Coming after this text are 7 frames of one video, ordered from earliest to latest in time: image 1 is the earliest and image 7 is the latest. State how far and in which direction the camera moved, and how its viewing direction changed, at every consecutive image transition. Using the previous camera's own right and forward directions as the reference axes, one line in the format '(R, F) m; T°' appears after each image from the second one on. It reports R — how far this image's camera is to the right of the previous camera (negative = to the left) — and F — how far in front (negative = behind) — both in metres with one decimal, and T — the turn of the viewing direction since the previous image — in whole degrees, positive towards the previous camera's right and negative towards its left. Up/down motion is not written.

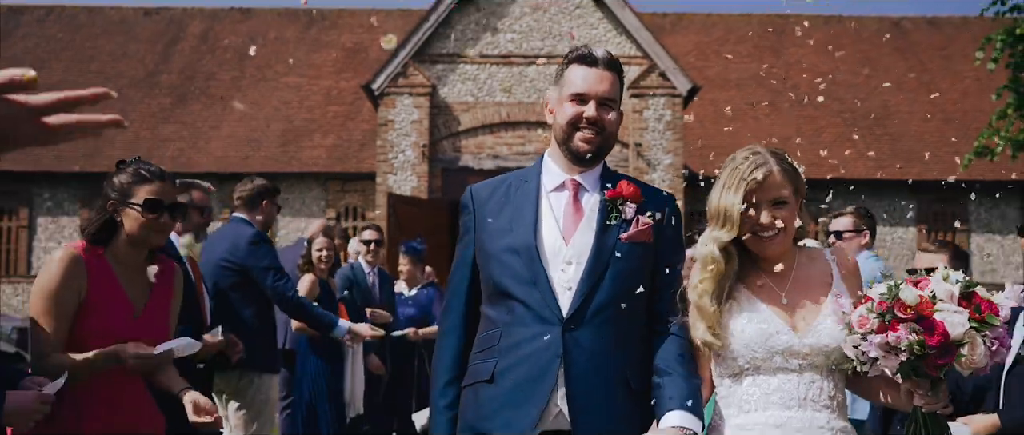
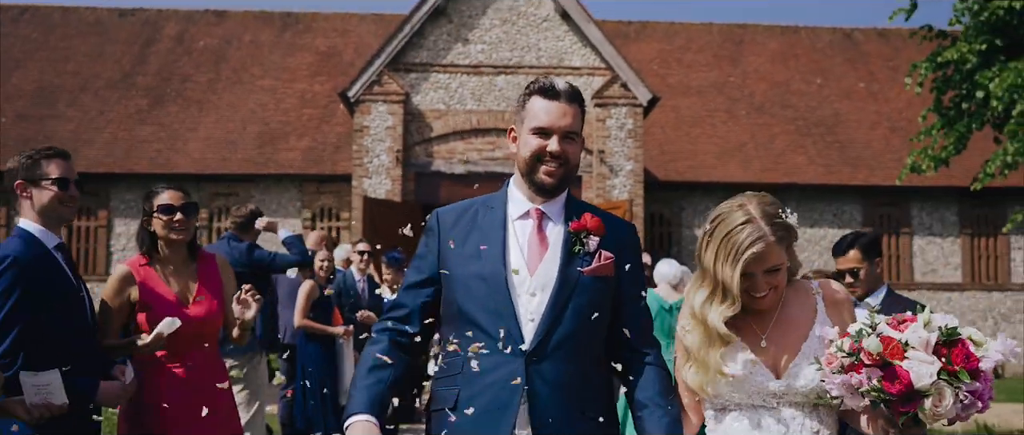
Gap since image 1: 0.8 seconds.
(-0.1, -1.1) m; +2°
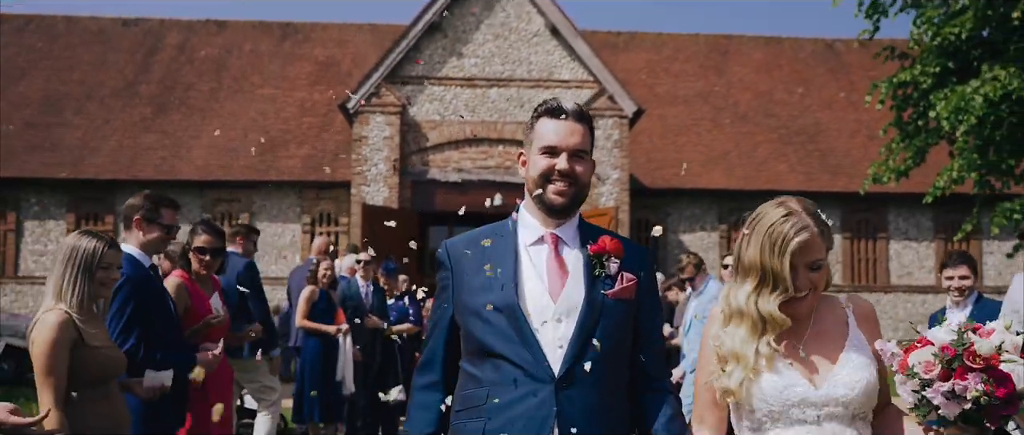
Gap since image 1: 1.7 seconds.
(0.0, -1.1) m; 0°
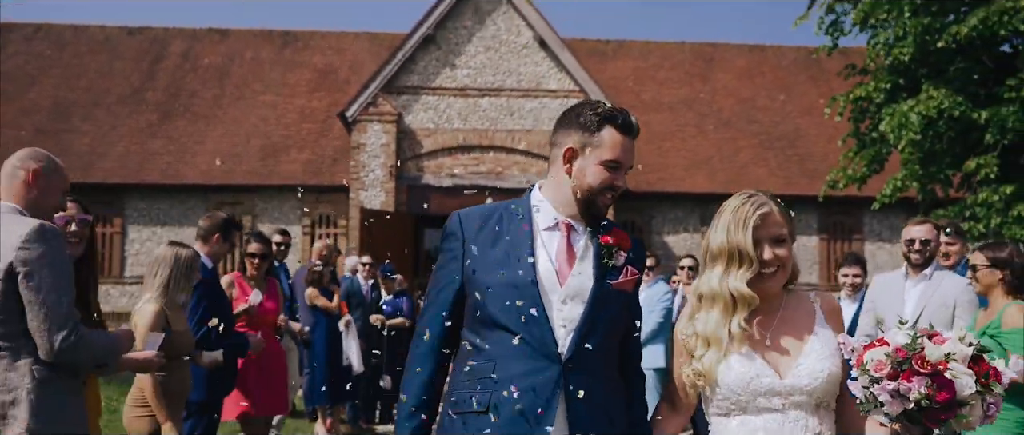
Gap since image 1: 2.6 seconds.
(+0.2, -1.3) m; 0°
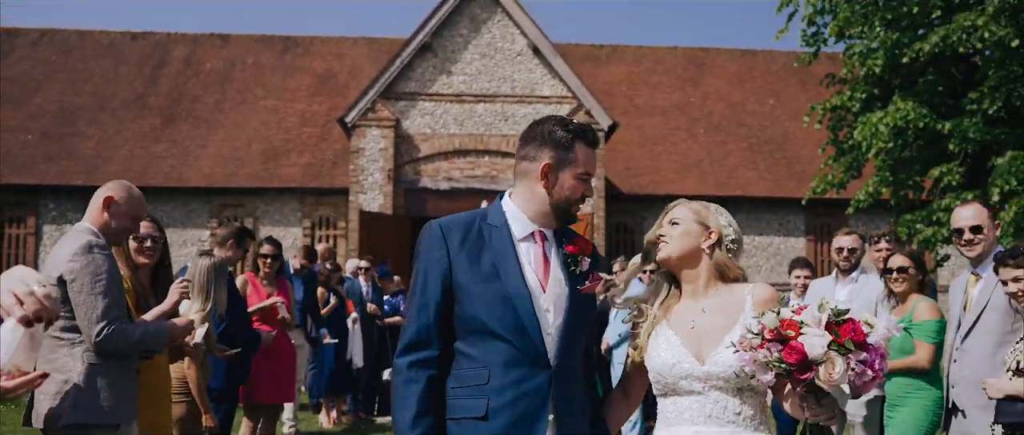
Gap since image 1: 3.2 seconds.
(+0.1, -0.8) m; 0°
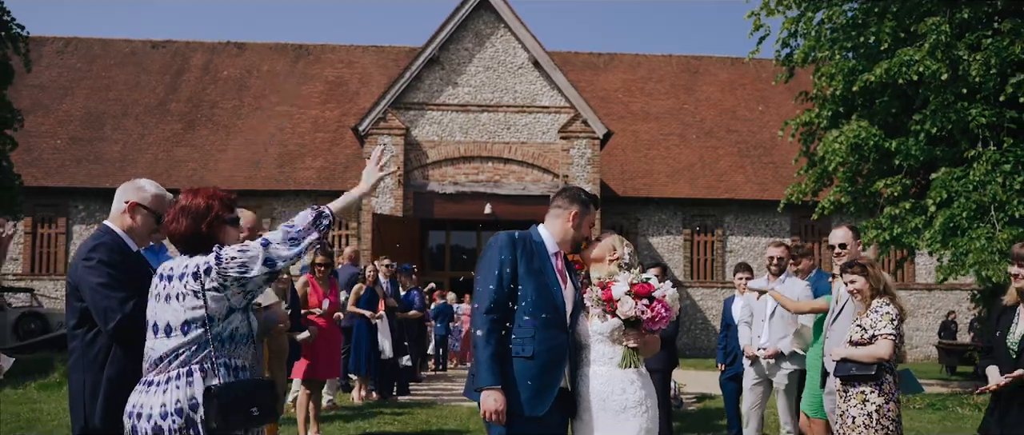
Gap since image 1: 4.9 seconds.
(0.0, -1.9) m; 0°
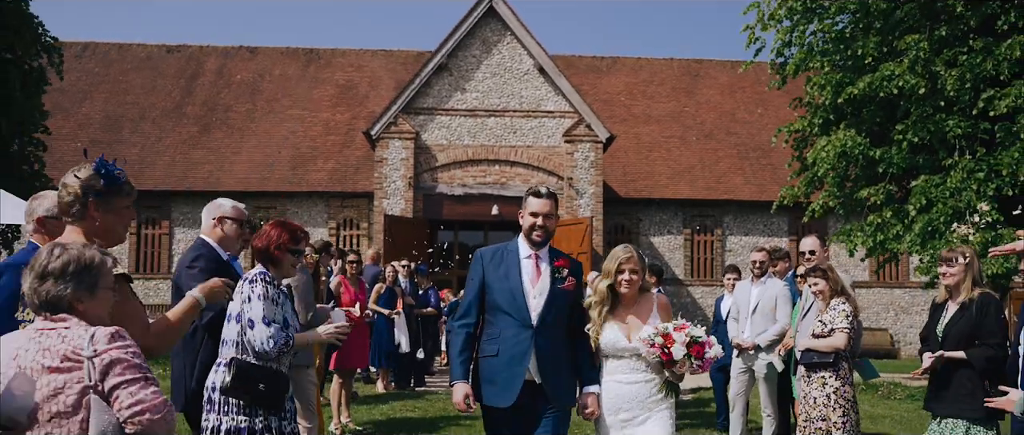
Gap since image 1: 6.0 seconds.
(-0.1, -1.0) m; 0°
